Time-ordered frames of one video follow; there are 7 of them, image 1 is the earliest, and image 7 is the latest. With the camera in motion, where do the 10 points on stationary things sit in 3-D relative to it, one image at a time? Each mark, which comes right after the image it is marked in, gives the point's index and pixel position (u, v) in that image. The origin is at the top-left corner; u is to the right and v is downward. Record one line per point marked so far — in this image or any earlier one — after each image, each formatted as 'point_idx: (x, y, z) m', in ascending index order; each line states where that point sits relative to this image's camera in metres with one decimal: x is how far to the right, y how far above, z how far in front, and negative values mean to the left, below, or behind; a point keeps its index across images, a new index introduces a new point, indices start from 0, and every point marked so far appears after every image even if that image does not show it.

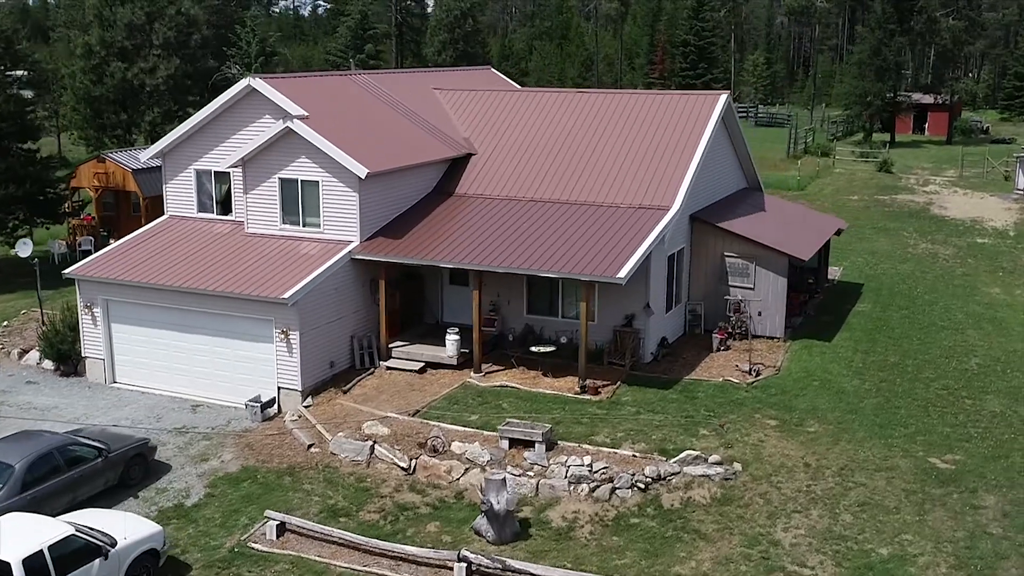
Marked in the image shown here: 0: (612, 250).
0: (+1.7, +0.6, +19.0) m
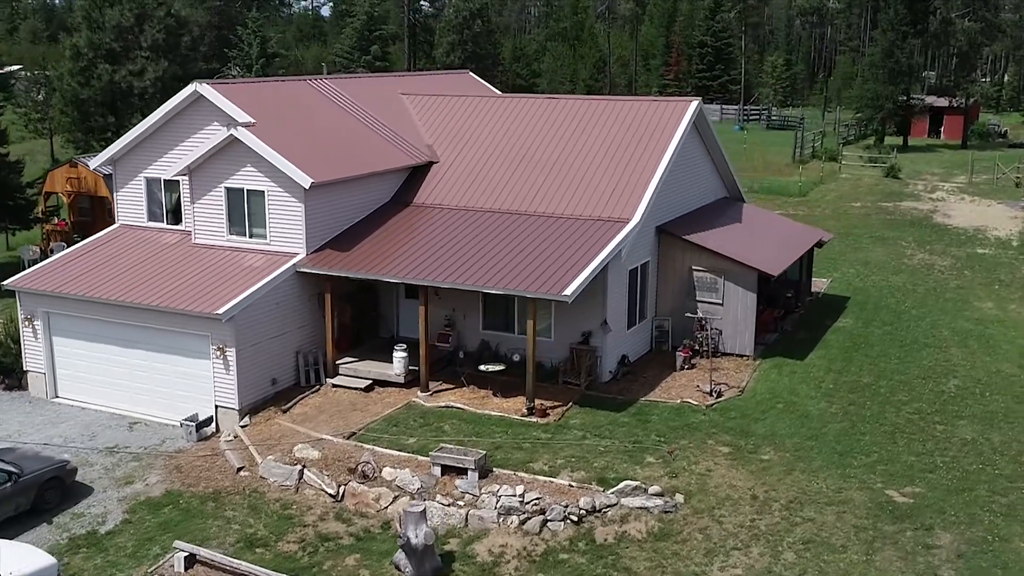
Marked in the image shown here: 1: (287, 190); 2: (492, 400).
0: (+0.8, +0.4, +18.2) m
1: (-4.0, +1.7, +19.4) m
2: (-0.3, -1.9, +18.6) m
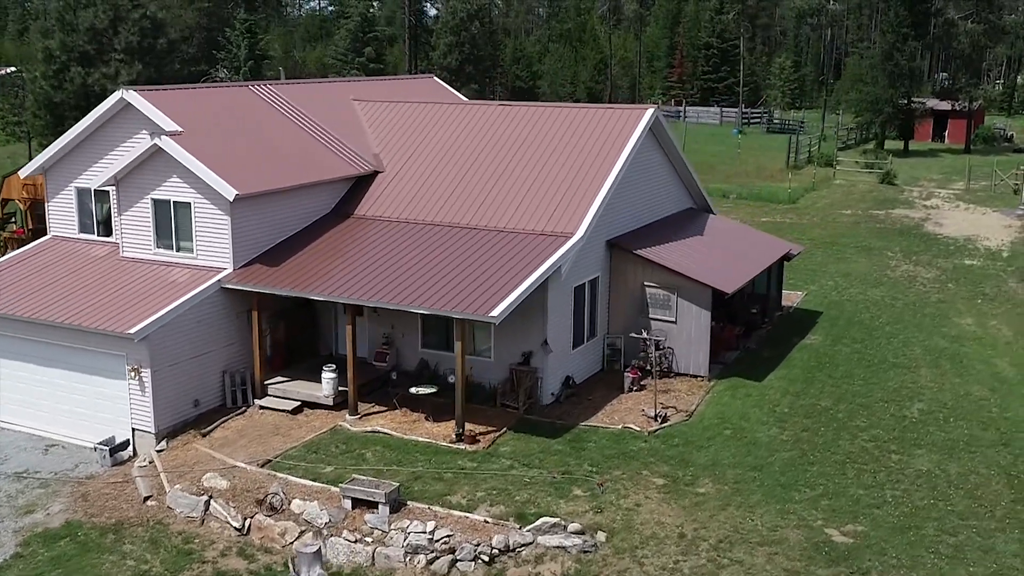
0: (-0.2, +0.1, +17.2) m
1: (-5.0, +1.4, +18.5) m
2: (-1.4, -2.2, +17.6) m
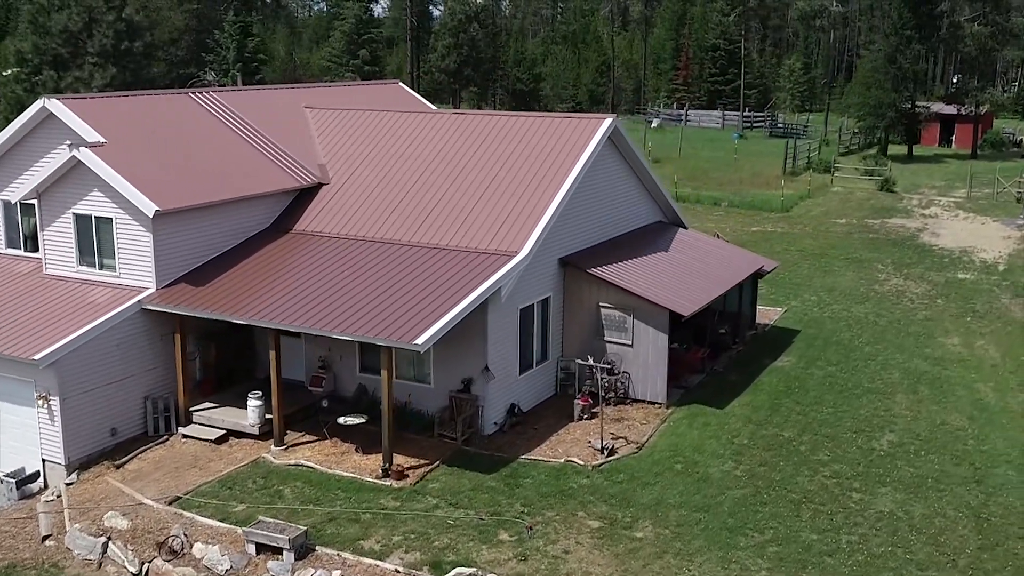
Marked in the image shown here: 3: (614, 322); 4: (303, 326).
0: (-1.2, -0.3, +16.1) m
1: (-6.0, +1.1, +17.4) m
2: (-2.4, -2.5, +16.5) m
3: (+1.8, -0.6, +19.1) m
4: (-3.0, -0.5, +16.1) m
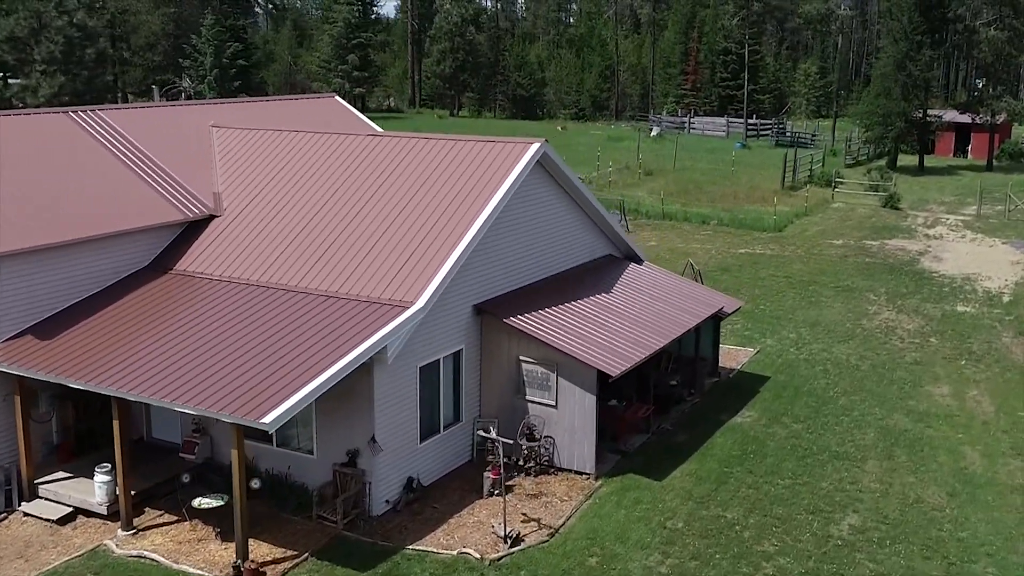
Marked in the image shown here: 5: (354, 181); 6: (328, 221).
0: (-2.7, -1.0, +13.6) m
1: (-7.4, +0.4, +15.1) m
2: (-3.9, -3.3, +14.0) m
3: (+0.4, -1.4, +16.6) m
4: (-4.5, -1.3, +13.6) m
5: (-2.6, +1.7, +18.1) m
6: (-2.9, +1.0, +17.3) m
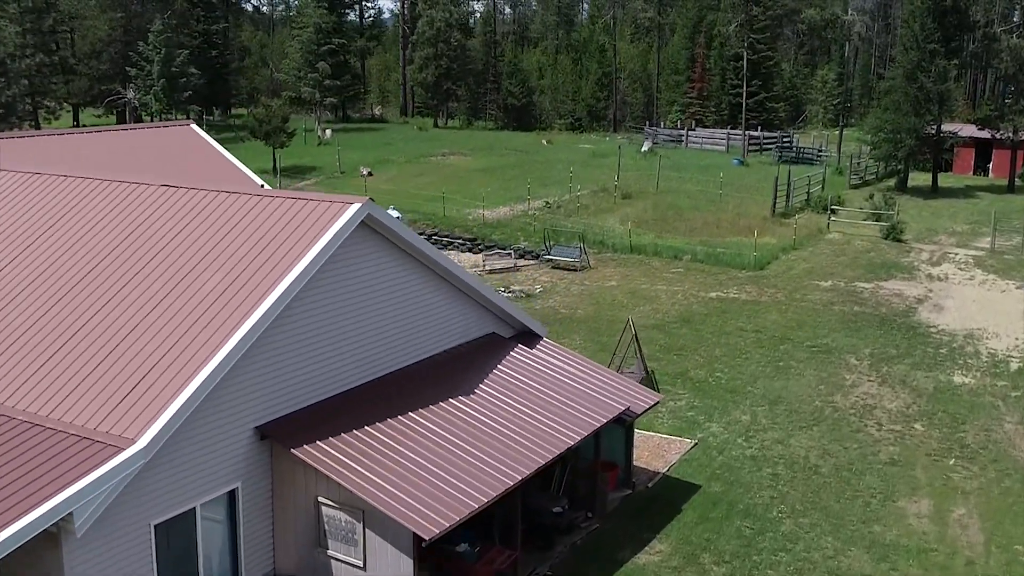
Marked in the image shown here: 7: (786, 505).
0: (-5.0, -2.3, +9.3) m
1: (-9.7, -0.9, +10.8) m
2: (-6.2, -4.5, +9.7) m
3: (-1.9, -2.7, +12.2) m
4: (-6.8, -2.6, +9.3) m
5: (-4.8, +0.4, +13.8) m
6: (-5.1, -0.3, +13.0) m
7: (+4.2, -3.3, +16.7) m
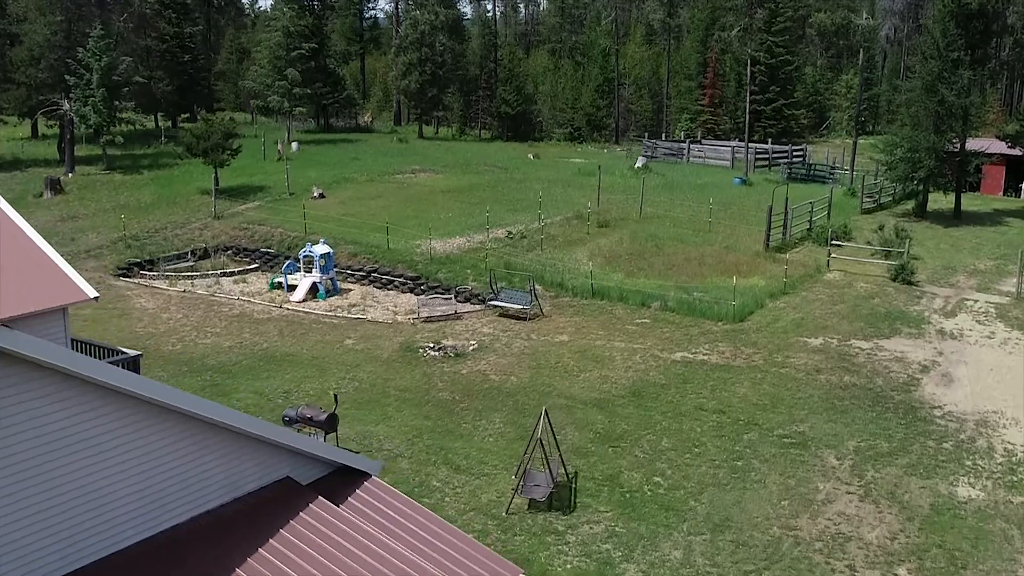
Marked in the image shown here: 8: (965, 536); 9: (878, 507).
0: (-7.4, -3.6, +4.7) m
1: (-12.0, -2.1, +6.4) m
2: (-8.6, -5.8, +5.2) m
3: (-4.2, -4.0, +7.5) m
4: (-9.2, -3.9, +4.9) m
5: (-7.0, -0.9, +9.2) m
6: (-7.4, -1.6, +8.4) m
7: (+2.1, -4.7, +11.9) m
8: (+6.8, -3.7, +16.6) m
9: (+5.8, -3.5, +17.6) m
